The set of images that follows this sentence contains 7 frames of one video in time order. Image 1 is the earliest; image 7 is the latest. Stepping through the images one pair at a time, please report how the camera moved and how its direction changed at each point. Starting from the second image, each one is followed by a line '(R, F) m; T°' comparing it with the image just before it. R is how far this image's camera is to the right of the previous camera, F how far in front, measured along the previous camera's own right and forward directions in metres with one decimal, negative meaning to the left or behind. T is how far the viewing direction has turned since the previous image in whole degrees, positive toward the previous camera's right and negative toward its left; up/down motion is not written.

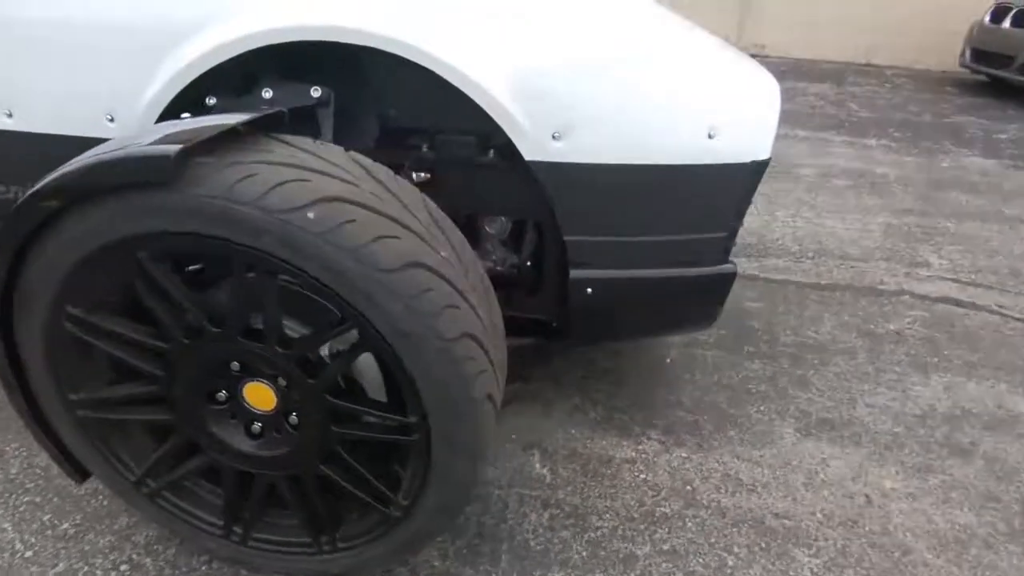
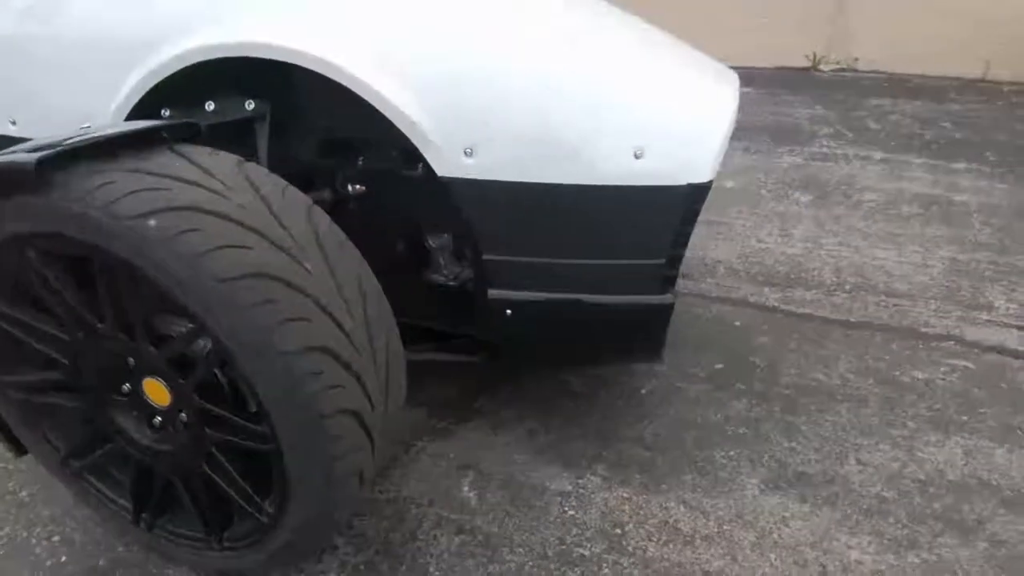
(+0.4, +0.1) m; -9°
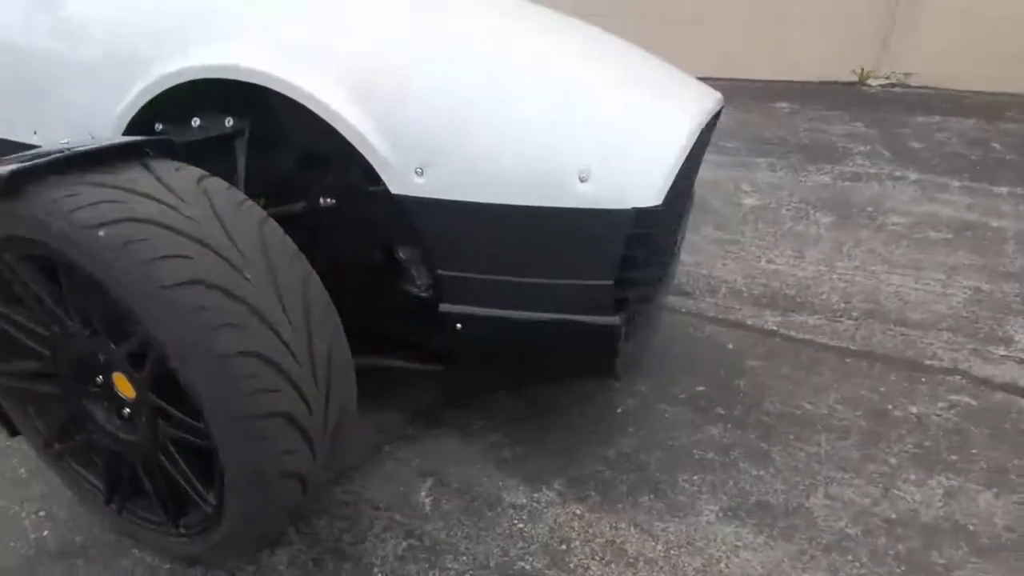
(+0.2, 0.0) m; -4°
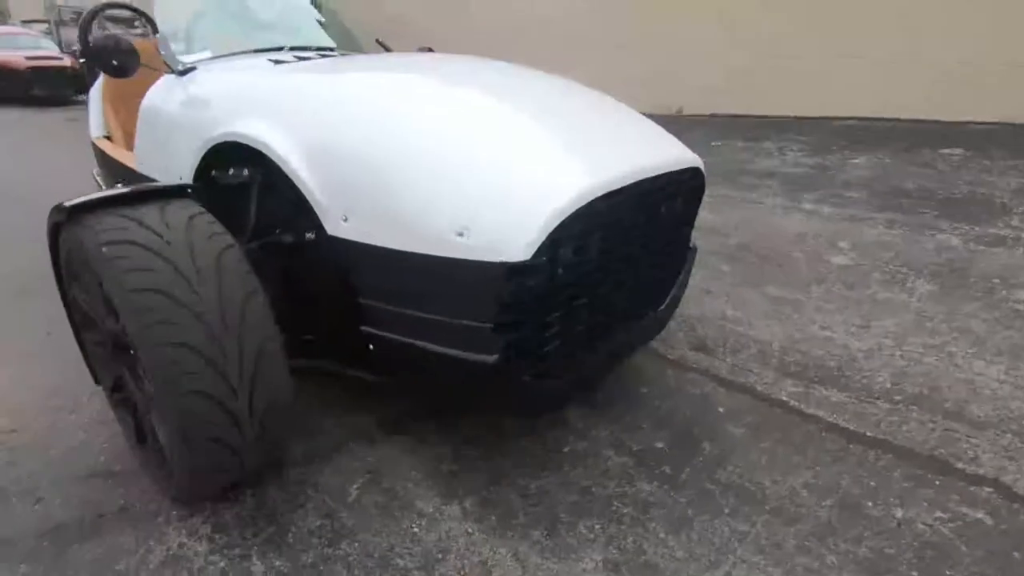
(+0.8, -0.1) m; -17°
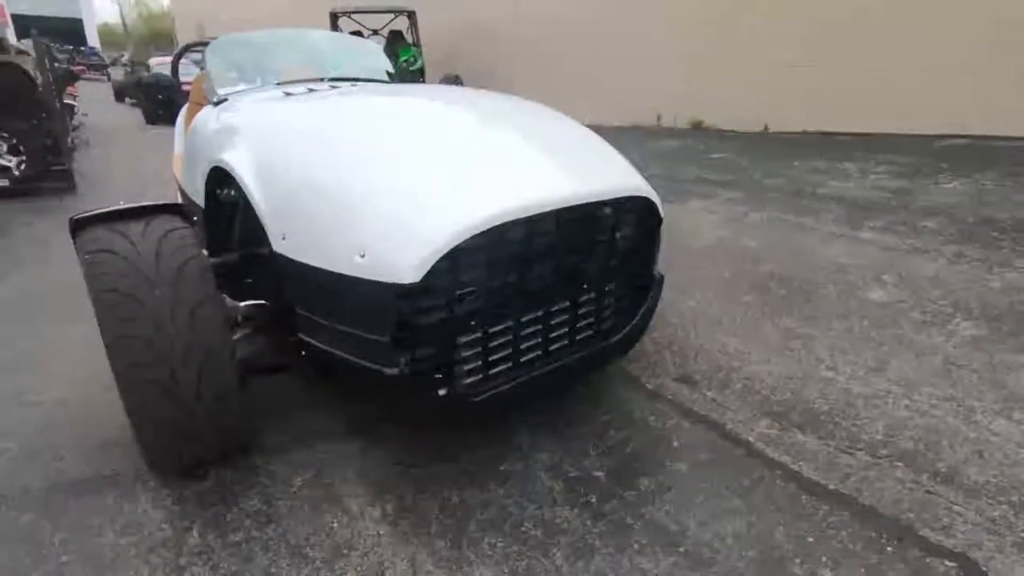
(+0.6, 0.0) m; -10°
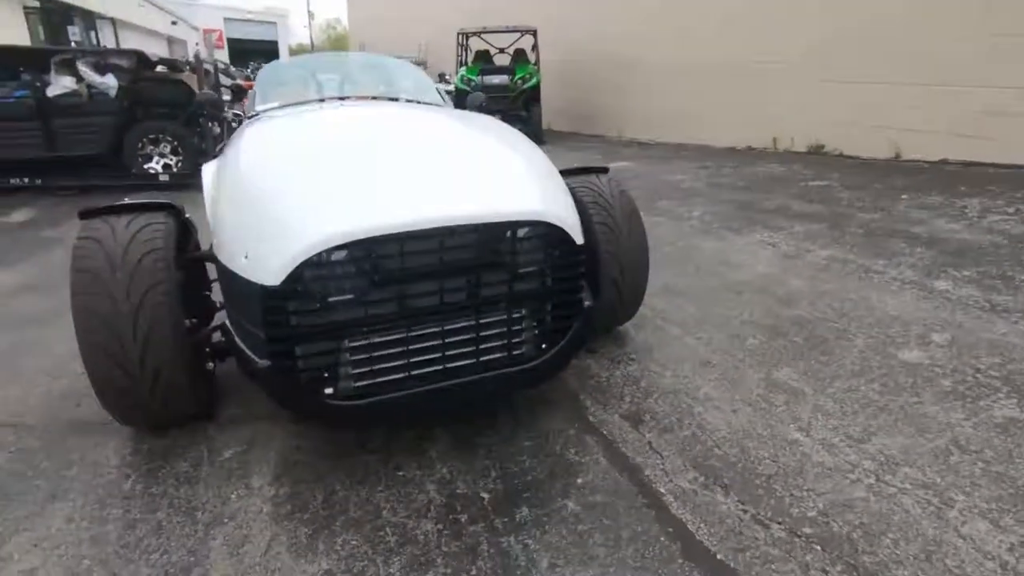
(+0.9, +0.1) m; -14°
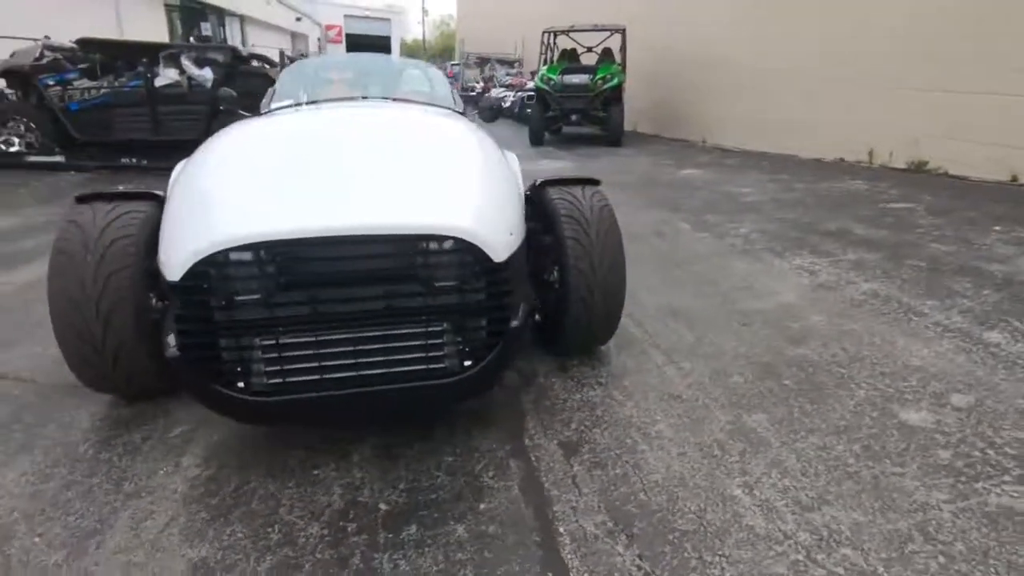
(+0.7, +0.1) m; -9°
